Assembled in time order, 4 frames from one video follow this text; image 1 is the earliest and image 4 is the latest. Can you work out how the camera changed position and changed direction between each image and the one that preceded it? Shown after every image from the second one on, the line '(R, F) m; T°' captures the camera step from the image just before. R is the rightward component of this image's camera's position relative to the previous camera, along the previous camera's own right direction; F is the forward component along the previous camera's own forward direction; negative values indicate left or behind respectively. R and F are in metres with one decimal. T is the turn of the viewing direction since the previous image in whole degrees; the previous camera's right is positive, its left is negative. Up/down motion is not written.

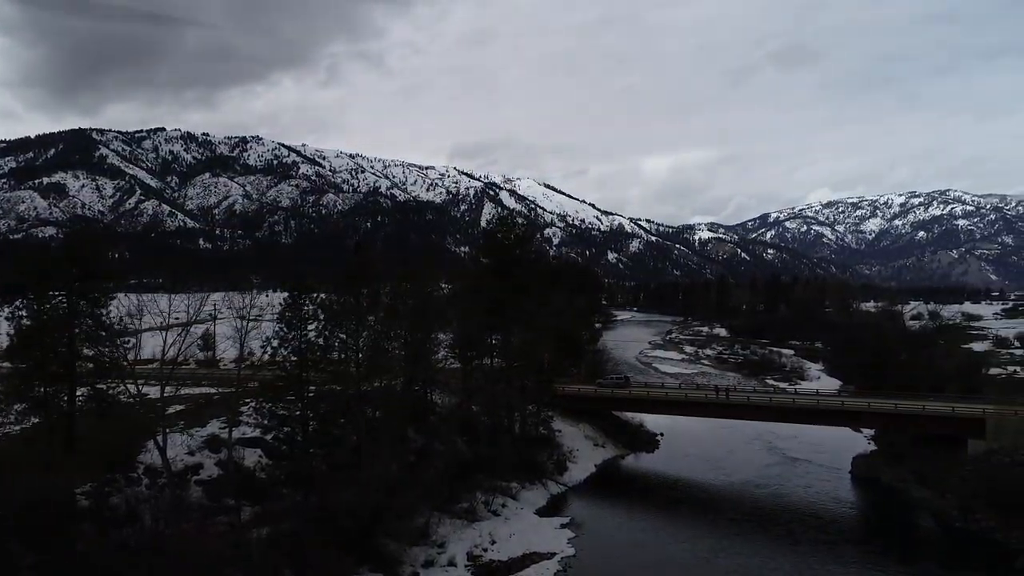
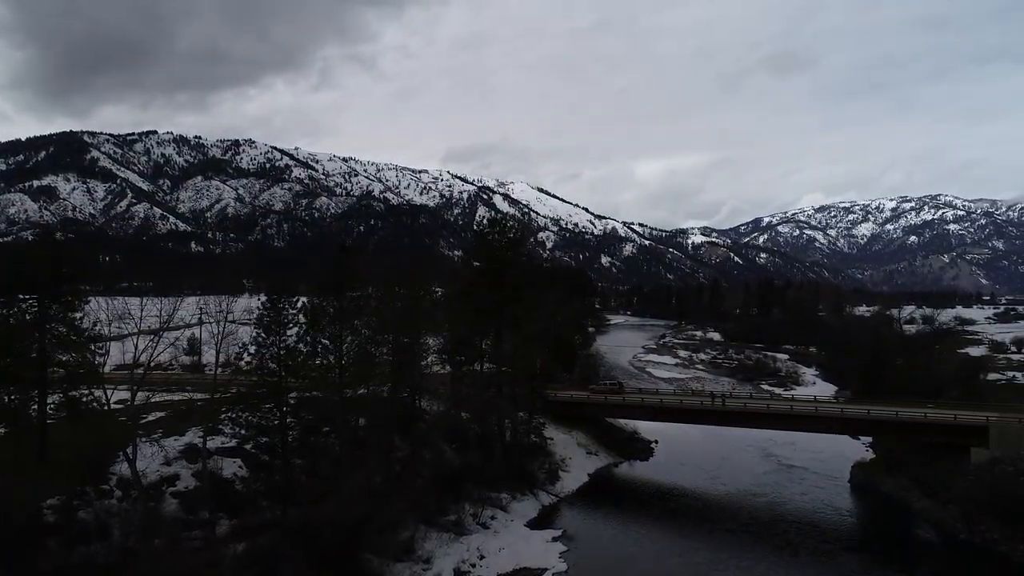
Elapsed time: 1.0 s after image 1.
(+0.2, +1.0) m; +1°
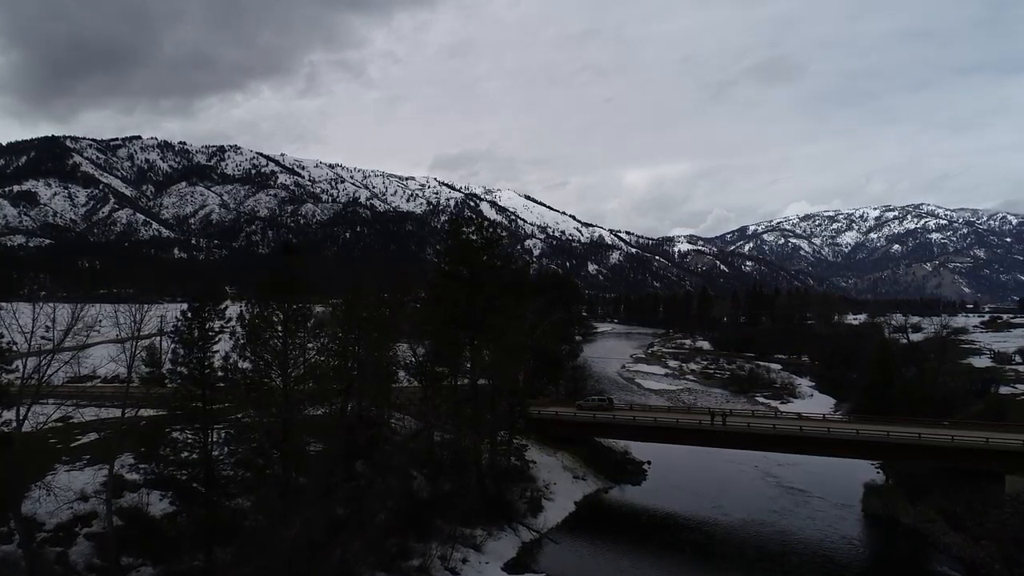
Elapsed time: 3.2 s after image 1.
(+0.5, +3.5) m; +1°
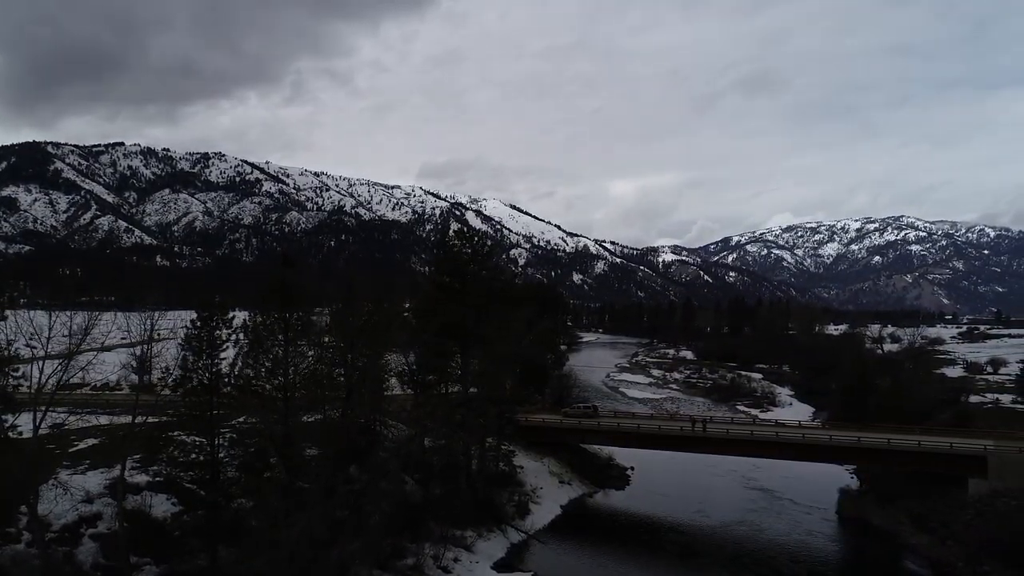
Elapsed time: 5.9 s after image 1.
(-0.2, -1.3) m; +1°
